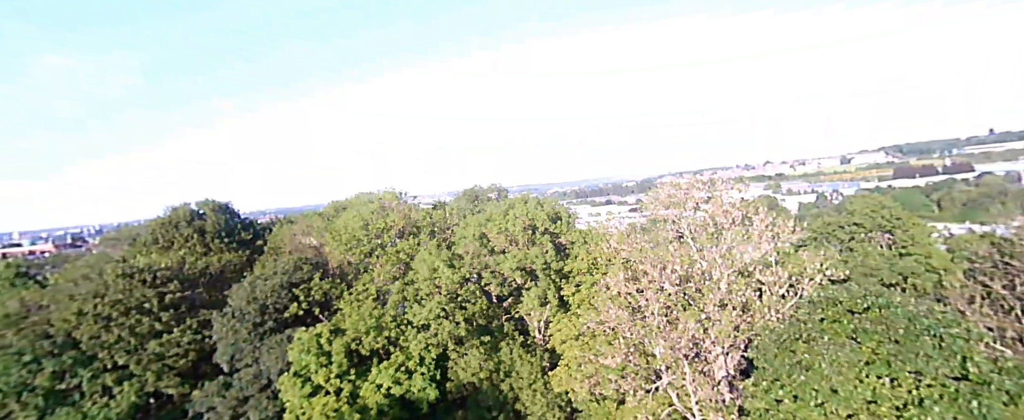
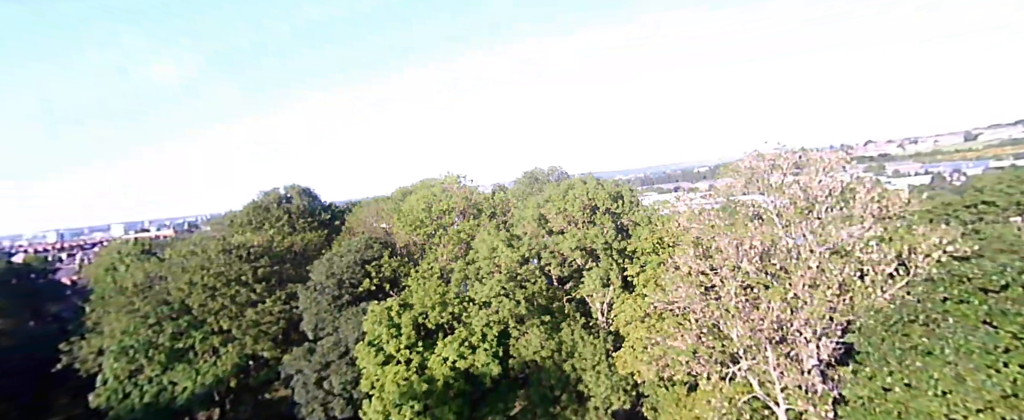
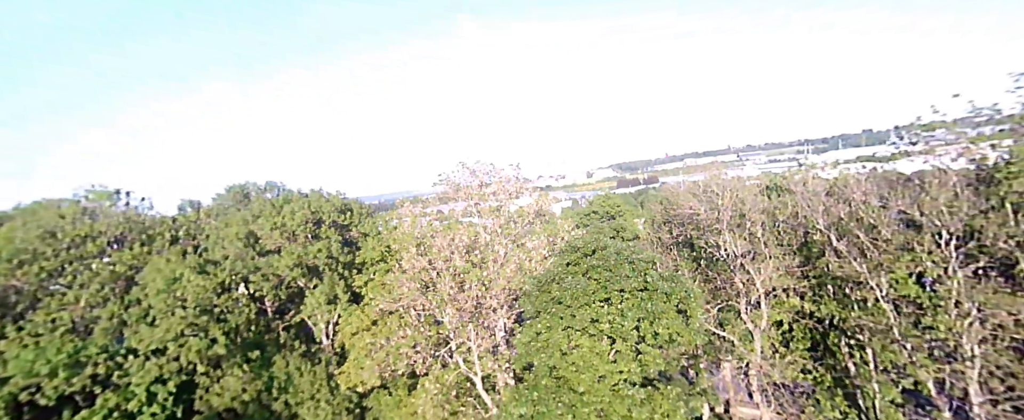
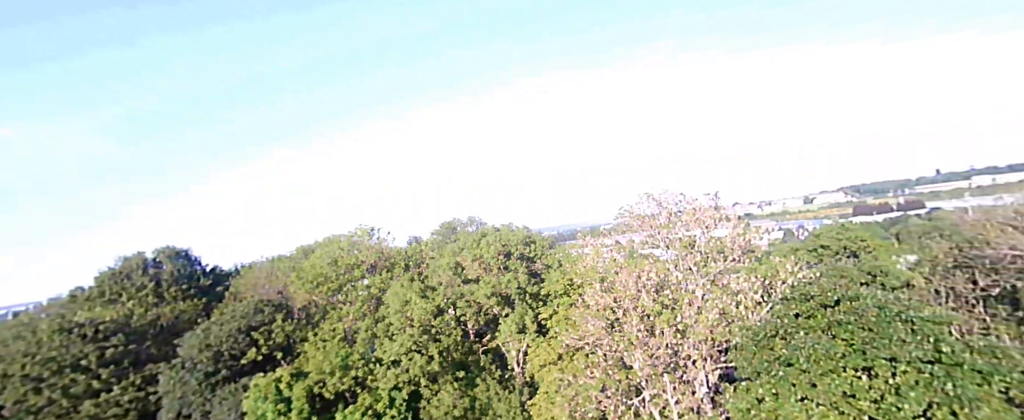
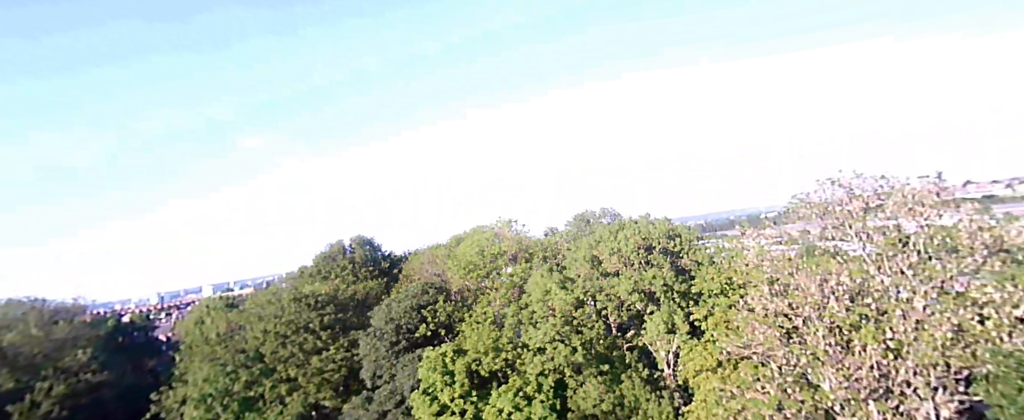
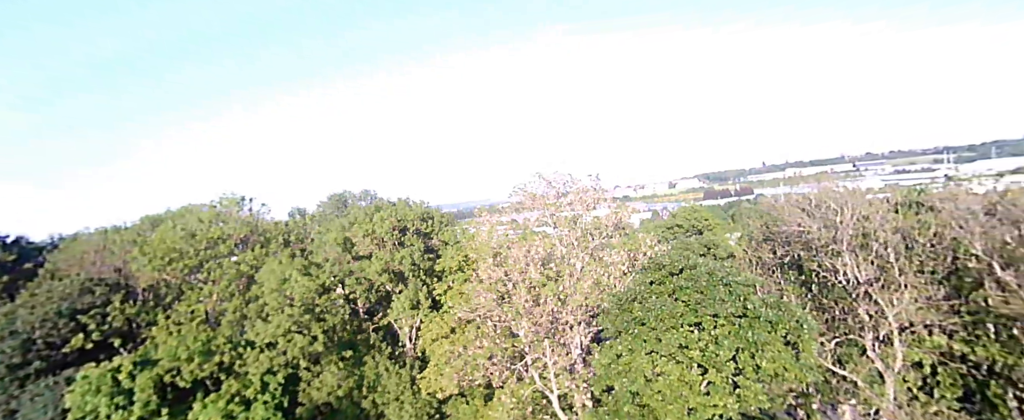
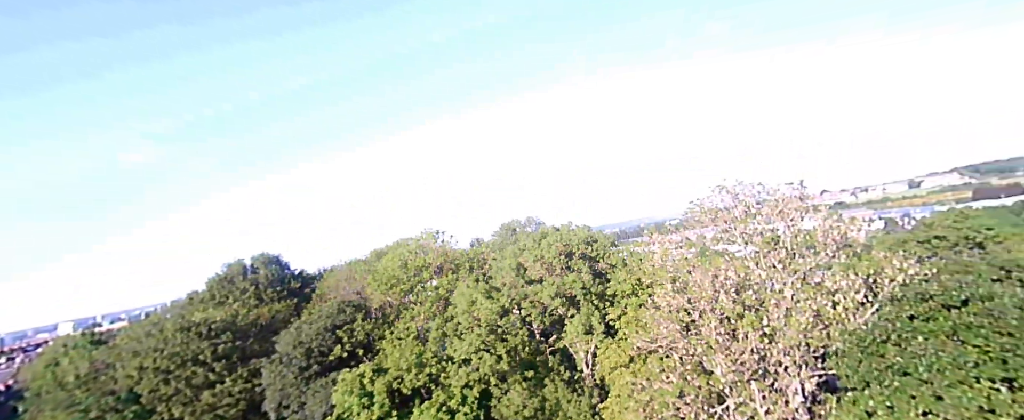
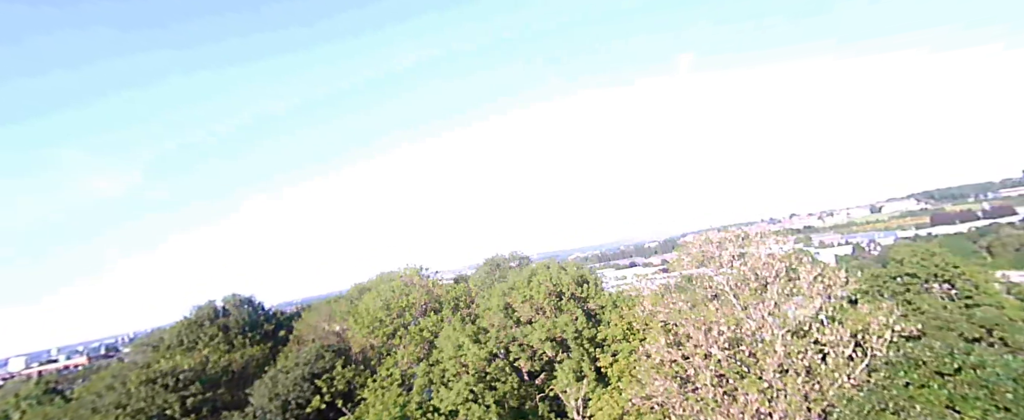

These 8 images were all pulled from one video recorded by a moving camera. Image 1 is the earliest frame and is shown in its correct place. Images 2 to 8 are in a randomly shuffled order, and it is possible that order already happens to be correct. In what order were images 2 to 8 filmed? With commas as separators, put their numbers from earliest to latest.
8, 2, 5, 7, 4, 6, 3
